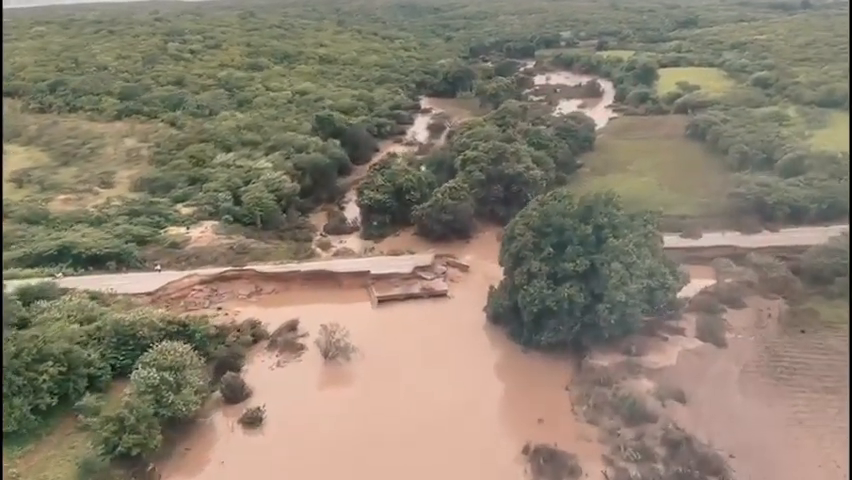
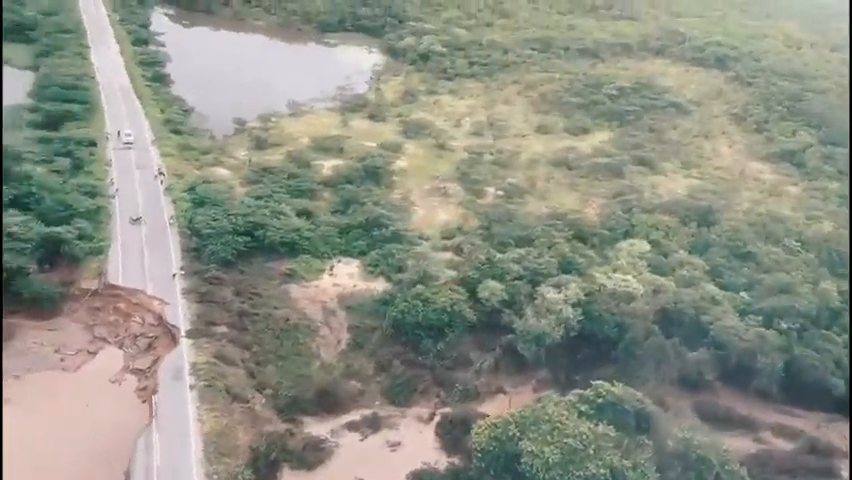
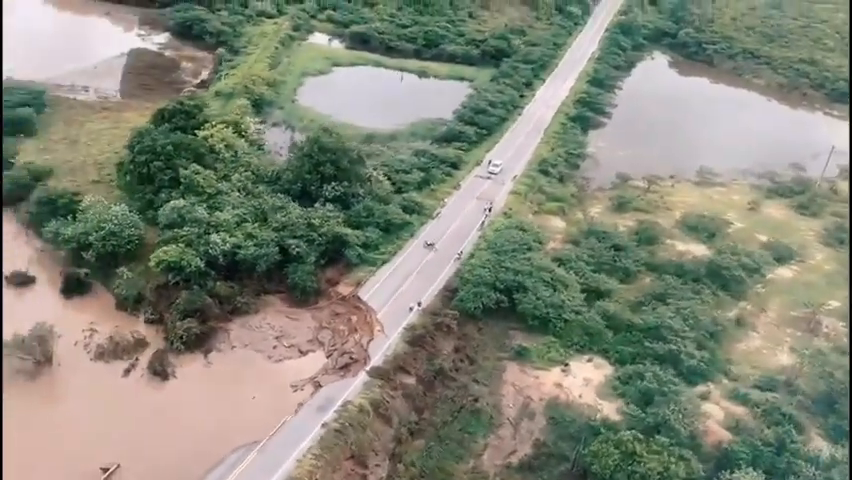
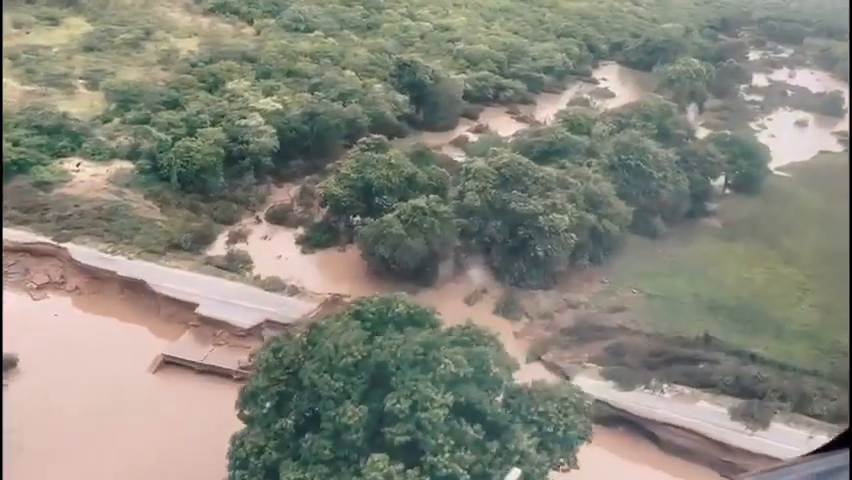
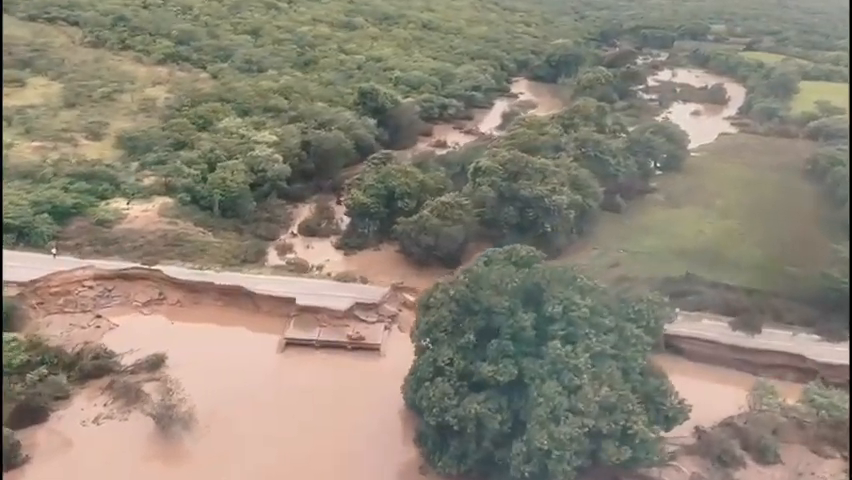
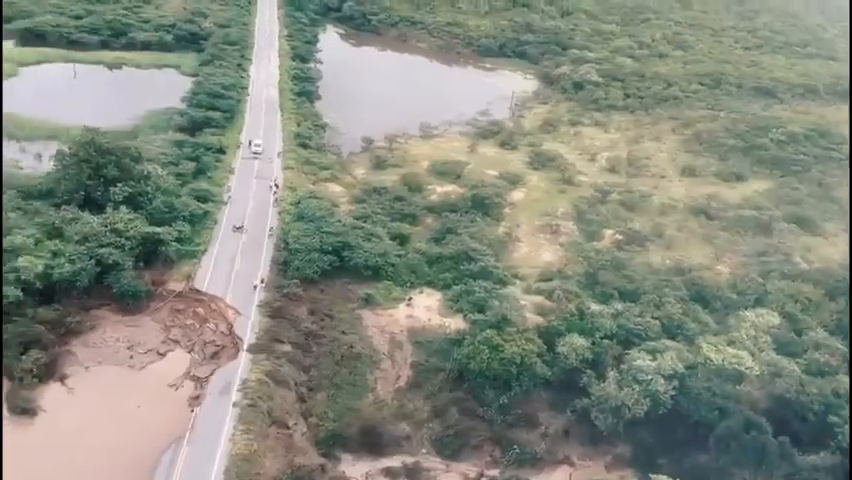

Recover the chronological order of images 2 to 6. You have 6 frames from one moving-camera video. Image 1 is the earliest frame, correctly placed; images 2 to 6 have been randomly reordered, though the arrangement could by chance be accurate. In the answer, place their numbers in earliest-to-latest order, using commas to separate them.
5, 4, 2, 6, 3
